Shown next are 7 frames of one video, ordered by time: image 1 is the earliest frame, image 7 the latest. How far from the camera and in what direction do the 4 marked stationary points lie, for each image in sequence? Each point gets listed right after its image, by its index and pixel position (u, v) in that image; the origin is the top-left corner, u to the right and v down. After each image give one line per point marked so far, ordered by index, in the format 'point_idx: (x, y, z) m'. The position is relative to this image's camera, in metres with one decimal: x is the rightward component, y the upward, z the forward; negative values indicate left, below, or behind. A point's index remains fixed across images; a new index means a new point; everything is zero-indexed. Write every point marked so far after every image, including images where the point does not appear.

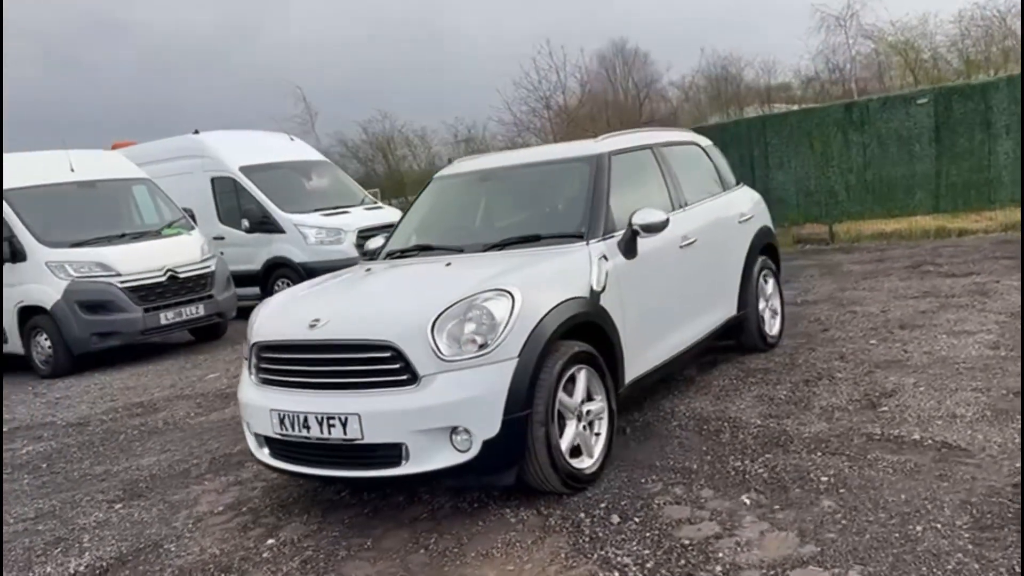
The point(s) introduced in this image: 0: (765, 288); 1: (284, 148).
0: (+1.9, 0.0, +6.4) m
1: (-3.7, +2.3, +13.9) m
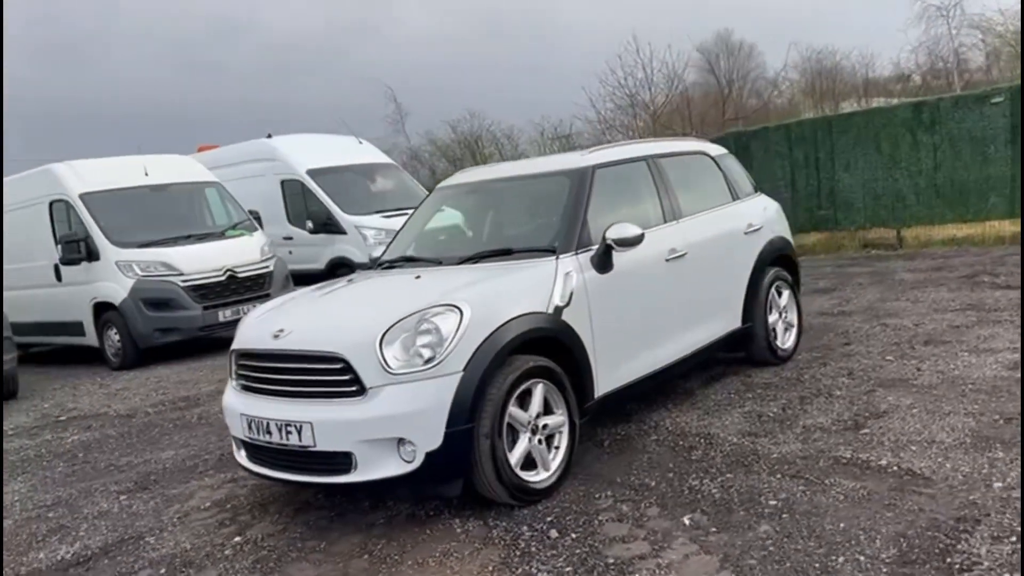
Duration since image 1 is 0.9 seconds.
0: (+1.9, -0.1, +6.2) m
1: (-2.7, +2.3, +14.3) m
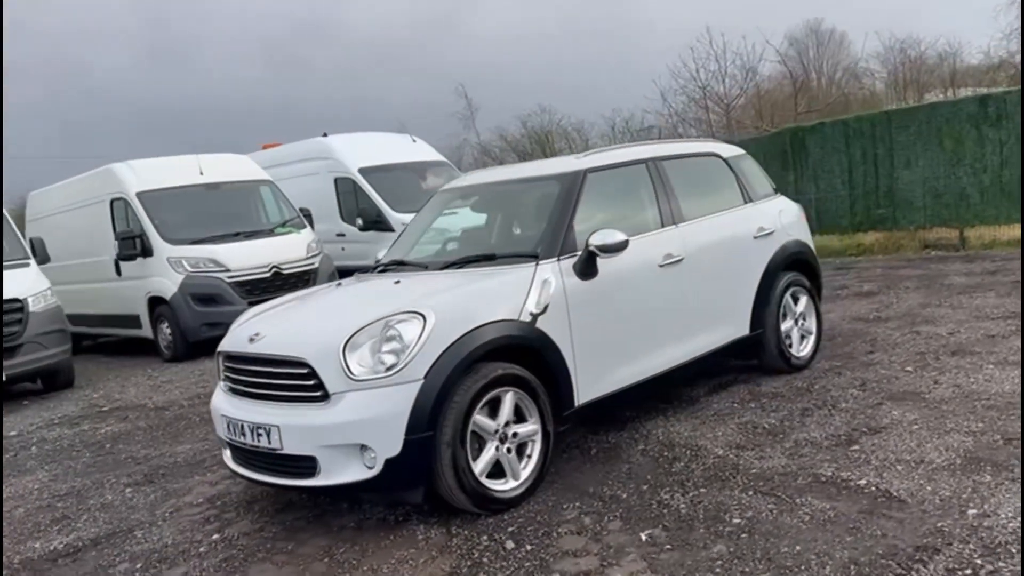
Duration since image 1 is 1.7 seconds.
0: (+2.0, -0.1, +6.0) m
1: (-1.8, +2.3, +14.5) m
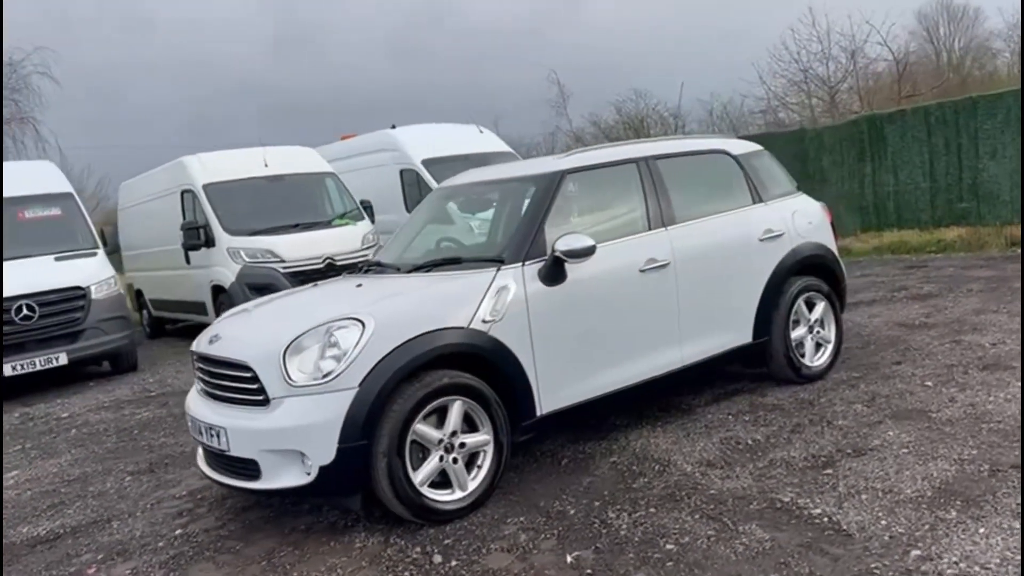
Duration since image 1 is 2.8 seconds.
0: (+1.9, -0.2, +5.7) m
1: (-0.7, +2.5, +14.5) m
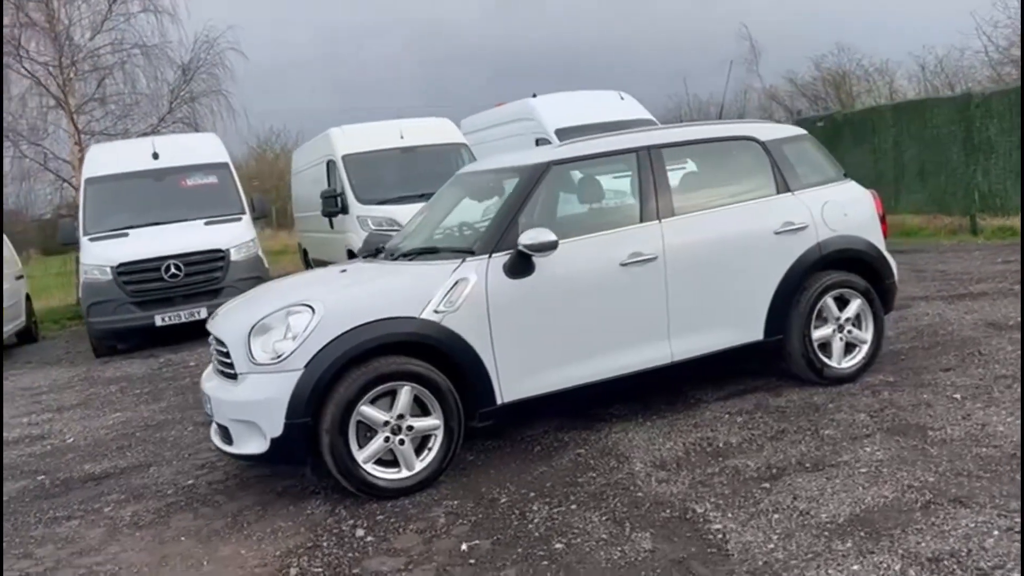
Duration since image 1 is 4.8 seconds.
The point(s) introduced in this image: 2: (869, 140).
0: (+2.0, -0.1, +5.3) m
1: (+1.6, +3.0, +14.4) m
2: (+5.7, +2.4, +13.8) m
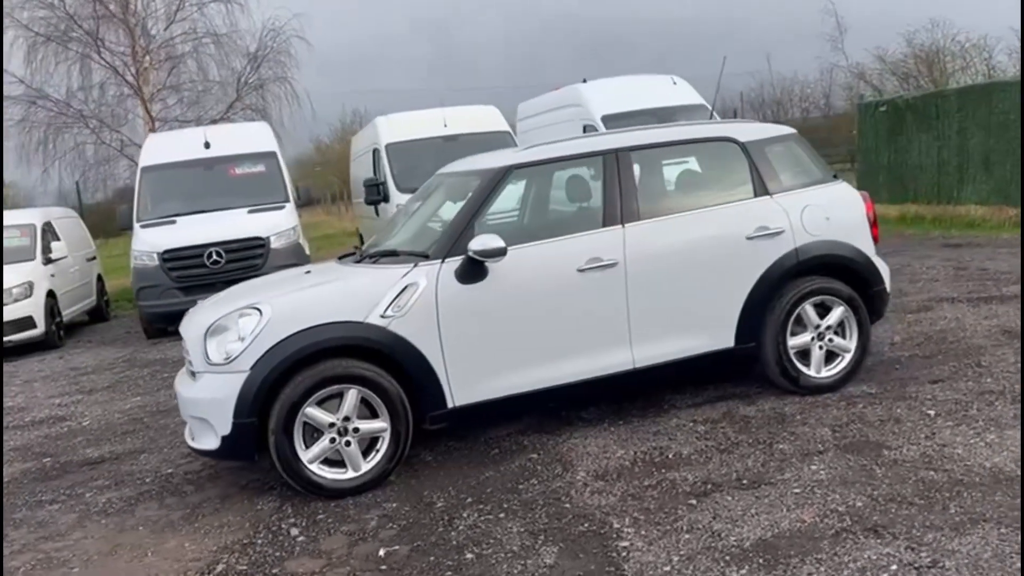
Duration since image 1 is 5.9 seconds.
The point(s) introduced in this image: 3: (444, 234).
0: (+1.8, -0.2, +5.2) m
1: (+2.4, +3.2, +14.1) m
2: (+6.4, +2.5, +13.2) m
3: (-0.3, +0.3, +4.7) m
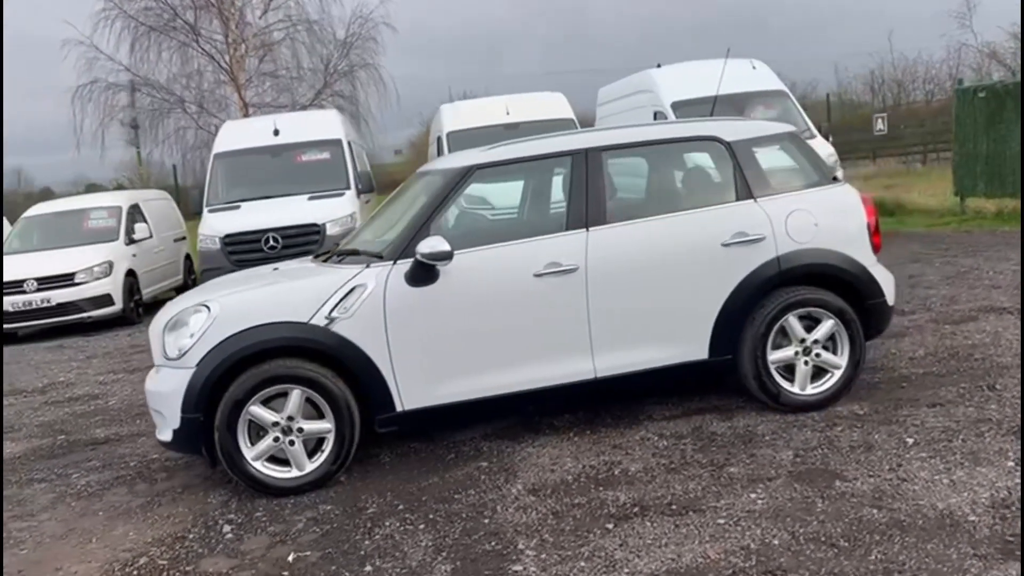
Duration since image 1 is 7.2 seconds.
0: (+1.6, -0.2, +4.8) m
1: (+3.5, +3.3, +13.5) m
2: (+7.3, +2.4, +12.1) m
3: (-0.6, +0.3, +4.7) m
